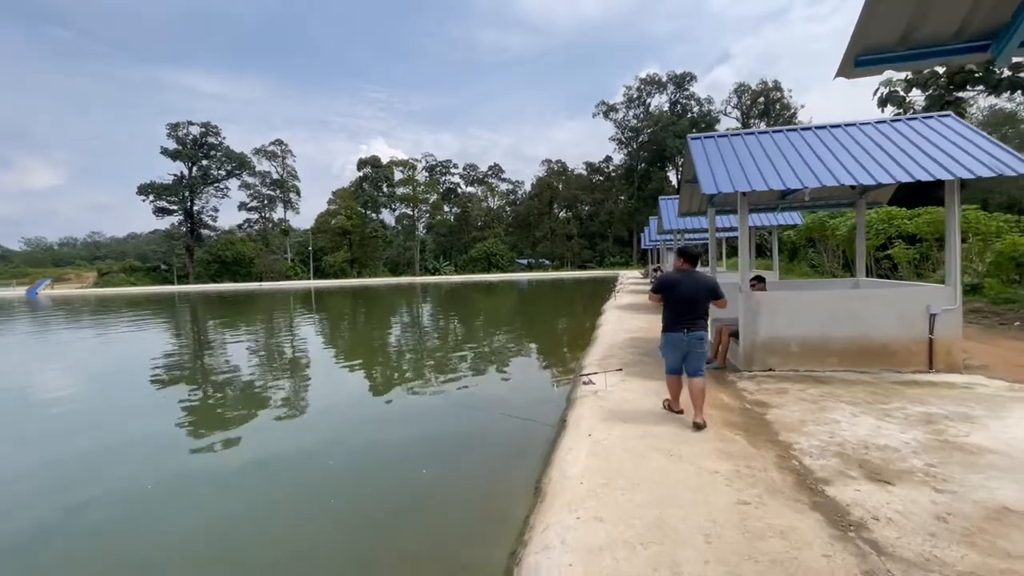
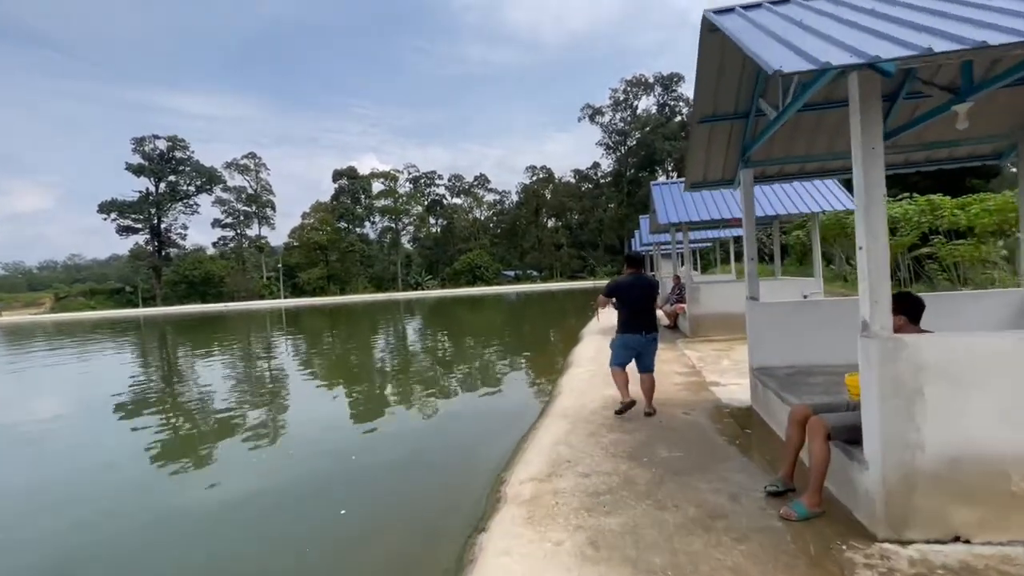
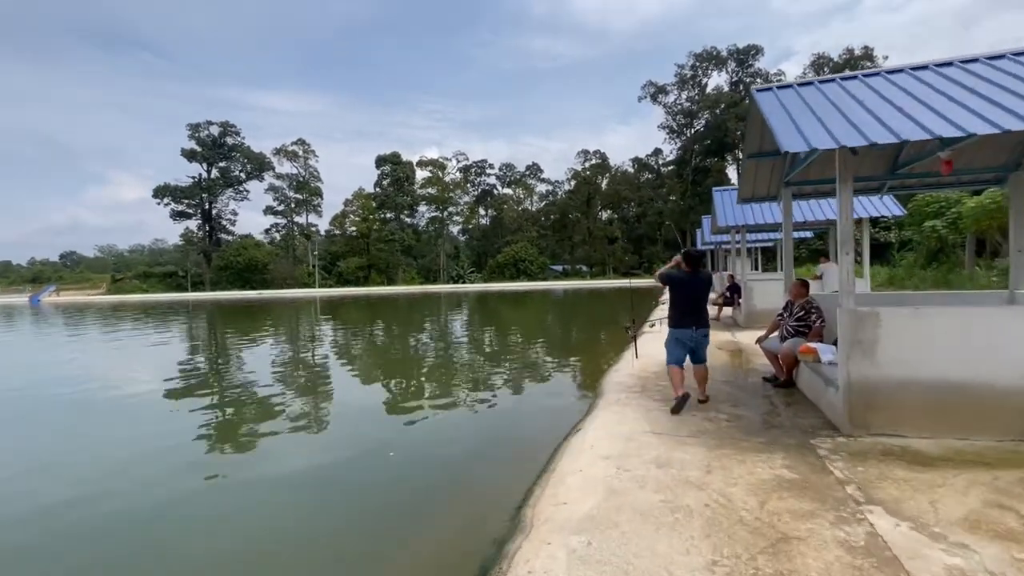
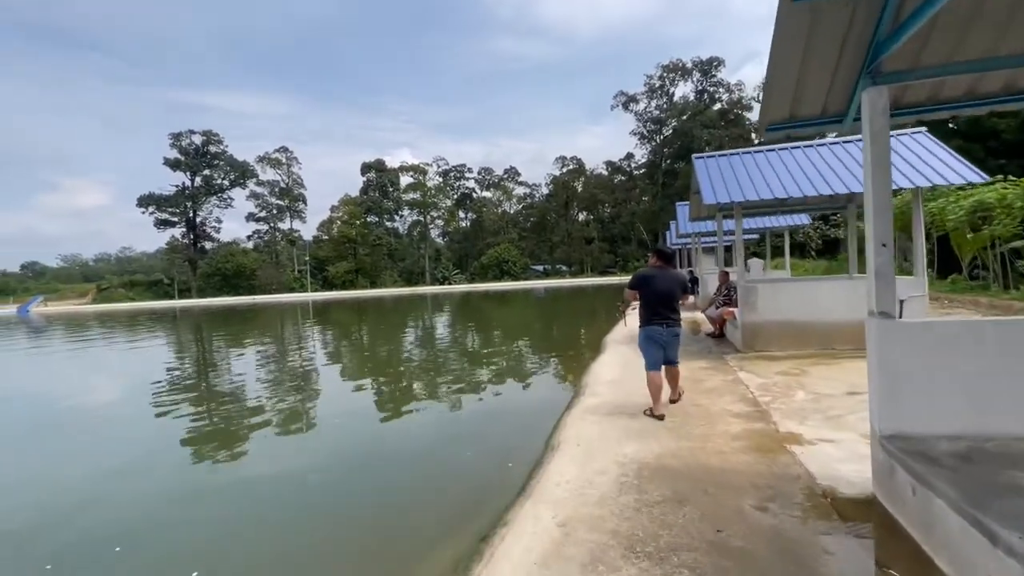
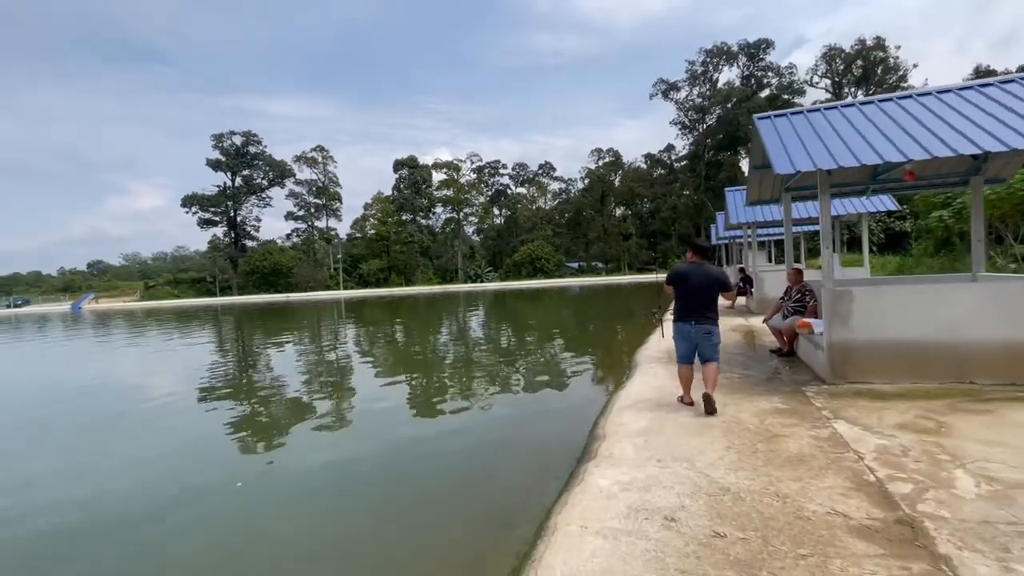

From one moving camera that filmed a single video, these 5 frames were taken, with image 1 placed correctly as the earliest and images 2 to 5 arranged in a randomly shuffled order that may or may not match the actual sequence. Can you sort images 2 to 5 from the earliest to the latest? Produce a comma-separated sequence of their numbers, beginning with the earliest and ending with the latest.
2, 4, 5, 3
